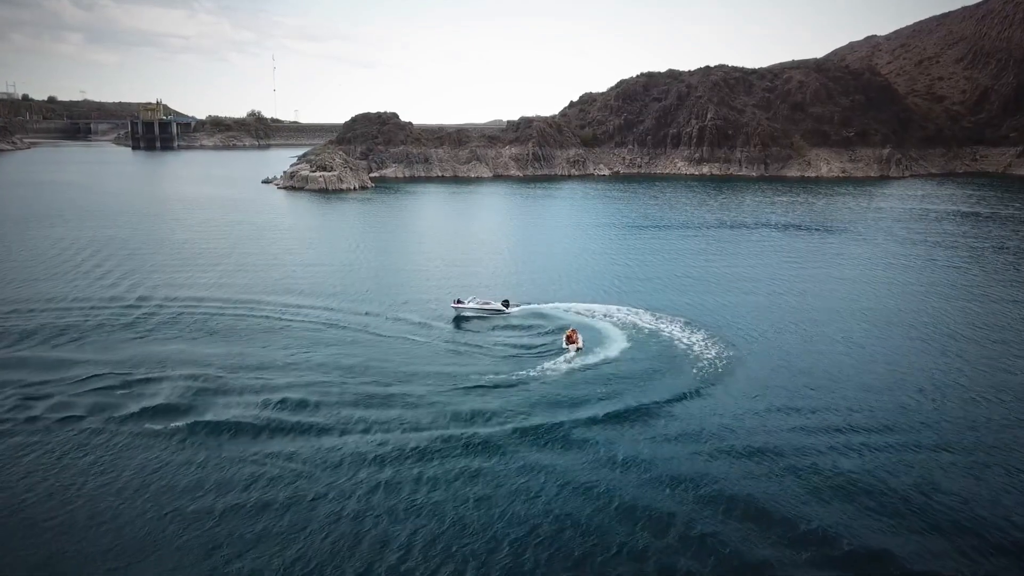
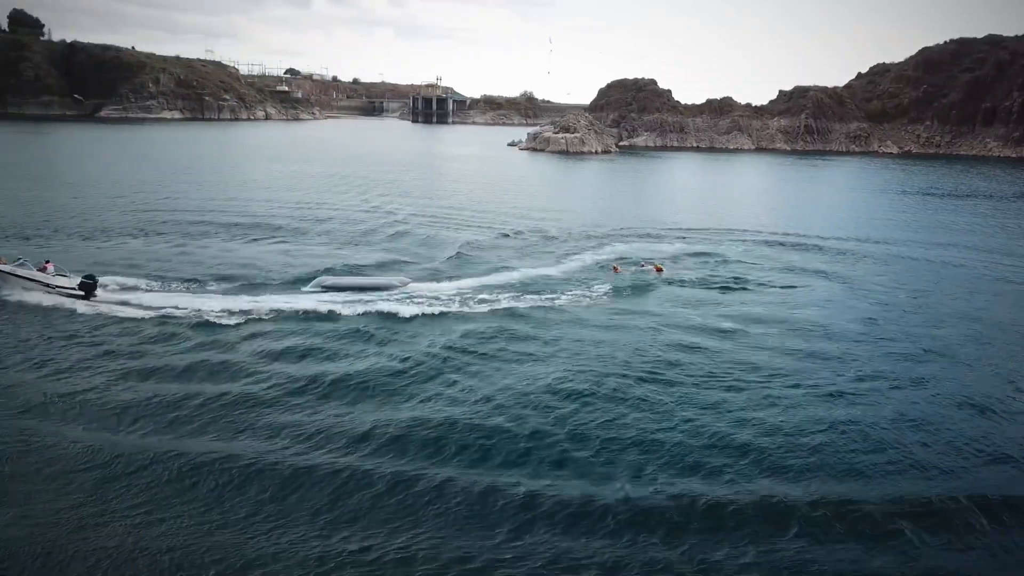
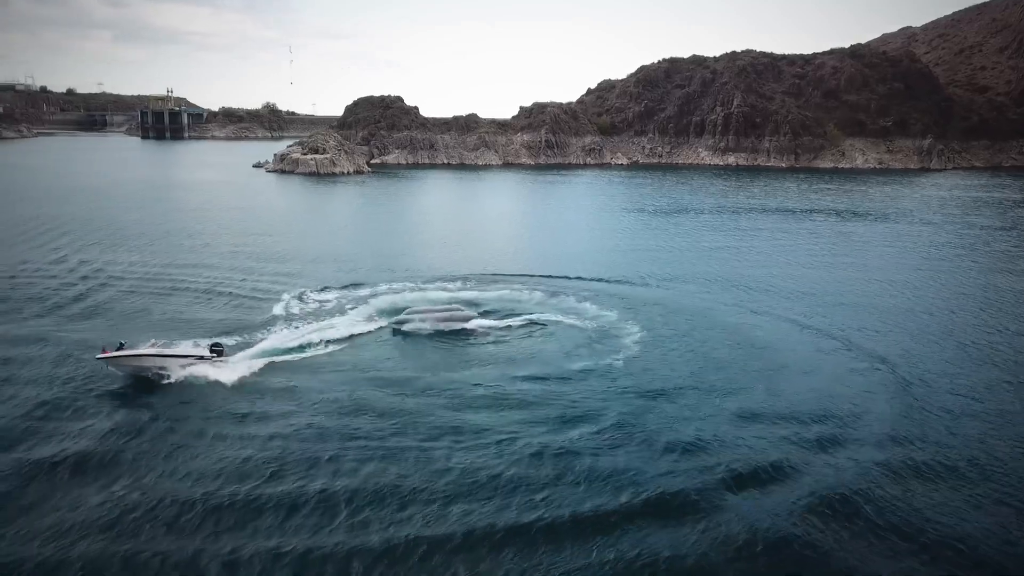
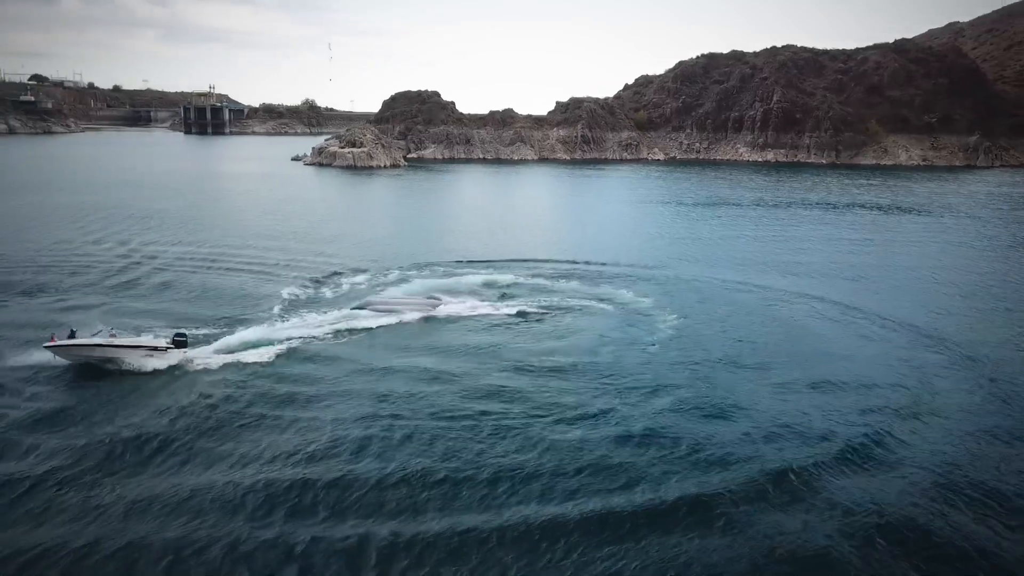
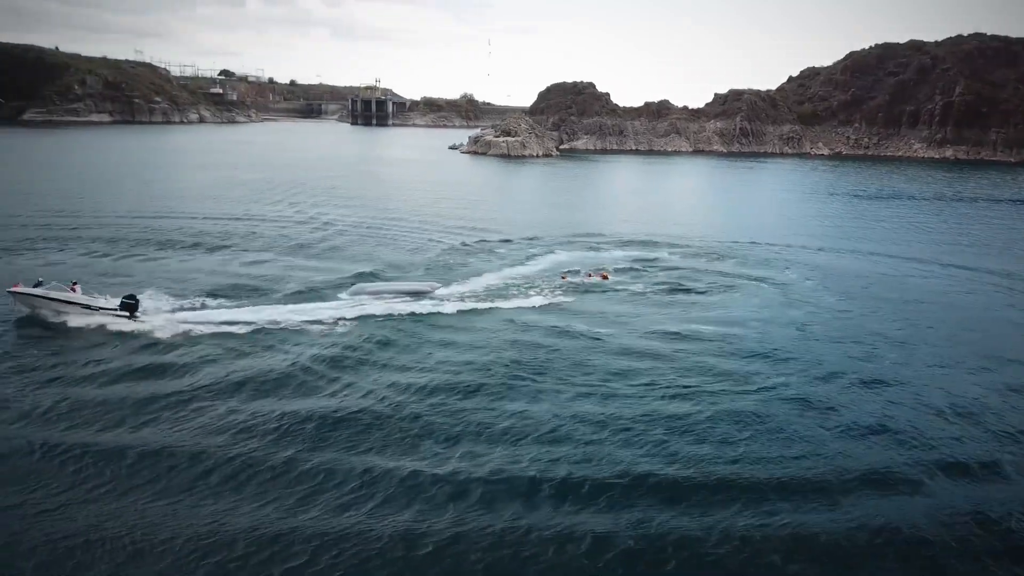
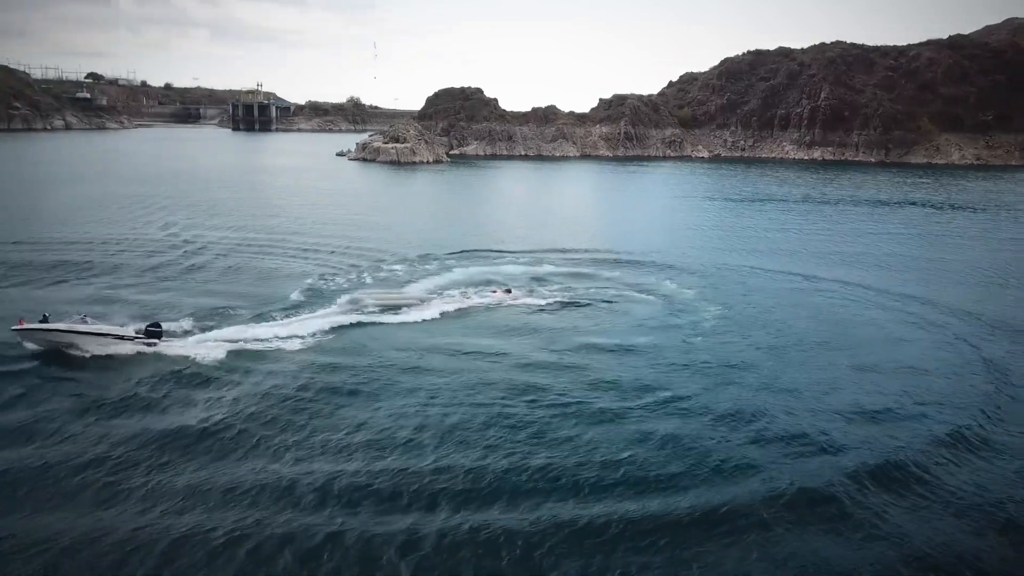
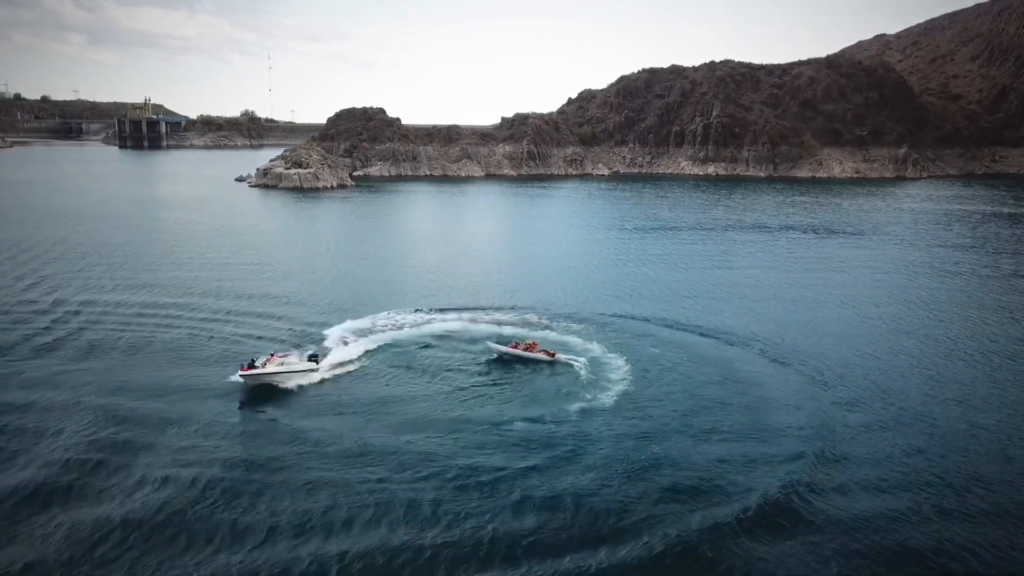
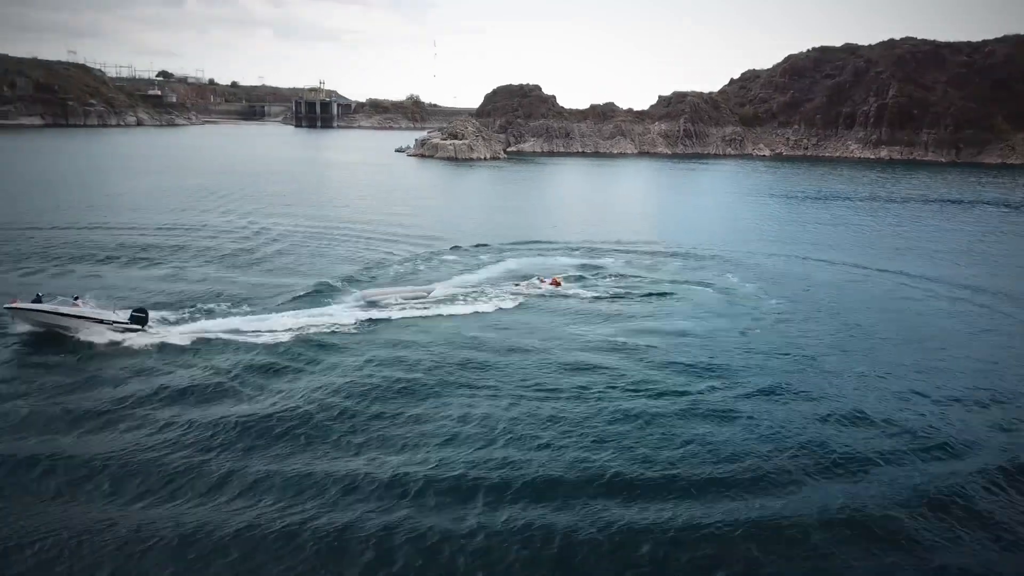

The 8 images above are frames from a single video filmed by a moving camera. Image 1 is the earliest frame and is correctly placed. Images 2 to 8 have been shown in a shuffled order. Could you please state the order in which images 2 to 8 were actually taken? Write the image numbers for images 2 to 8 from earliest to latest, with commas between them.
7, 3, 4, 6, 8, 5, 2
